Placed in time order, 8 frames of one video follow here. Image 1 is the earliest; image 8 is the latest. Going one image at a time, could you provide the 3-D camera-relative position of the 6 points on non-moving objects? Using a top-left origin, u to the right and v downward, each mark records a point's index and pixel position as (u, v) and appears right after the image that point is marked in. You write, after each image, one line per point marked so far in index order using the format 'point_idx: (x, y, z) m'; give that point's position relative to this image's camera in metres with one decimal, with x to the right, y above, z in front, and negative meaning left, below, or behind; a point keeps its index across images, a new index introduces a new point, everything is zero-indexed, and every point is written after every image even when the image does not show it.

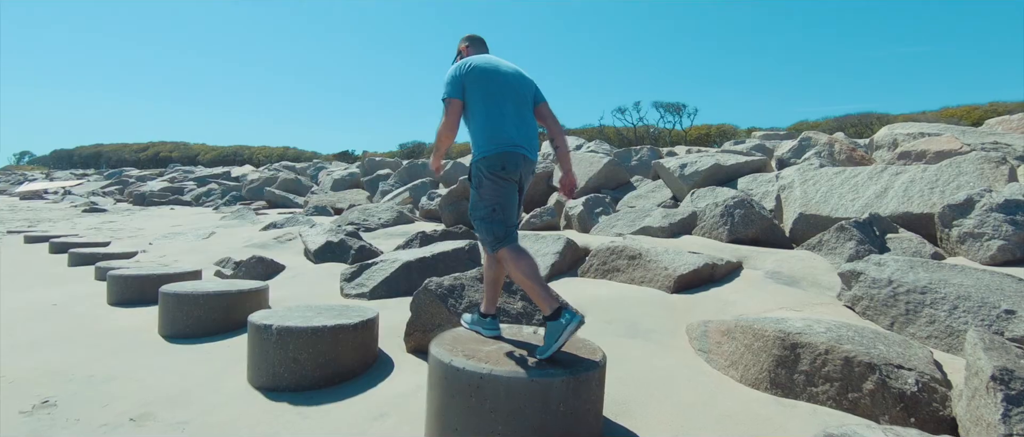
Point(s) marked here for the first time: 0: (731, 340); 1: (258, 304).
0: (+1.0, -0.6, +3.3) m
1: (-1.6, -0.5, +4.4) m
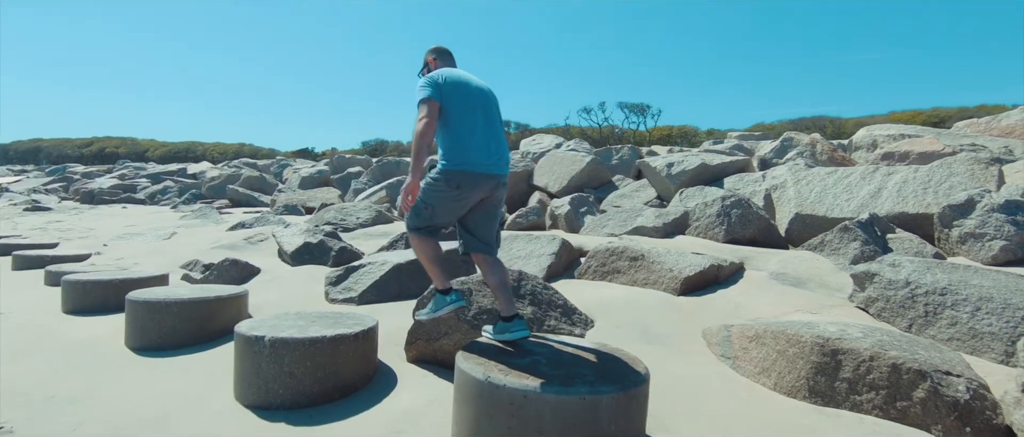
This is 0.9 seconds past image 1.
0: (+1.1, -0.6, +3.1) m
1: (-1.6, -0.5, +4.0) m
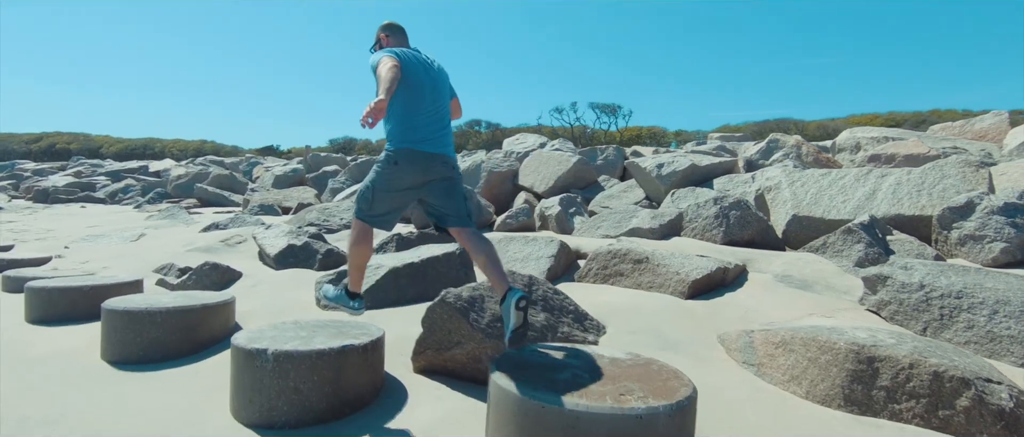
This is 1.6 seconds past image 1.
0: (+1.2, -0.6, +3.1) m
1: (-1.5, -0.5, +3.8) m
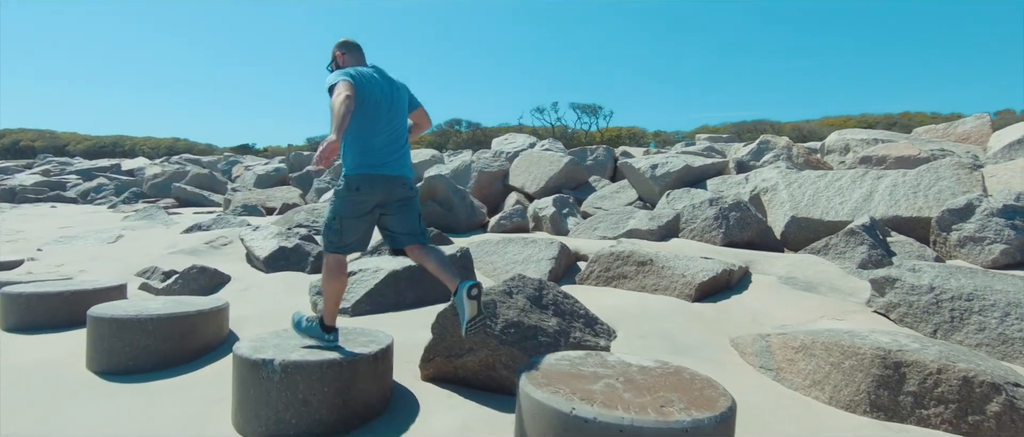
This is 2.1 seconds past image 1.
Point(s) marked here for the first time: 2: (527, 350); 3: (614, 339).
0: (+1.2, -0.6, +3.0) m
1: (-1.5, -0.5, +3.6) m
2: (+0.1, -0.6, +3.1) m
3: (+0.5, -0.6, +3.6) m
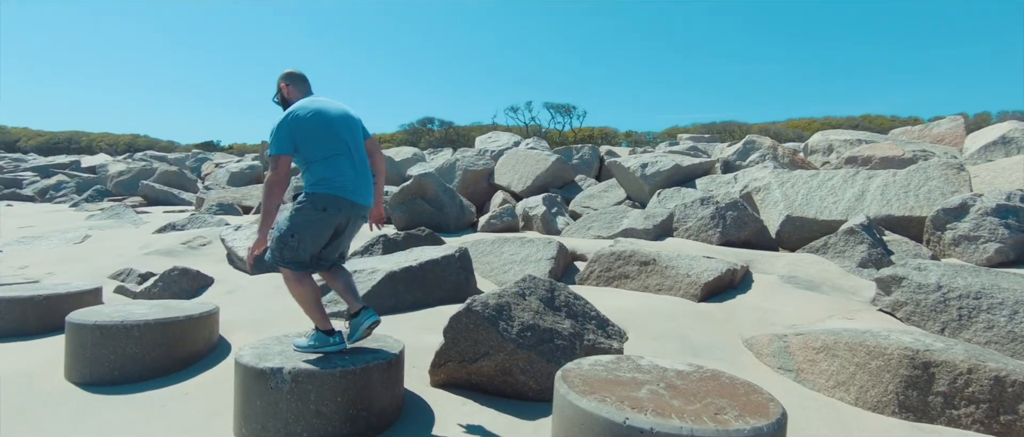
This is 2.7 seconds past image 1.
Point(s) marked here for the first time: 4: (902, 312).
0: (+1.3, -0.6, +3.0) m
1: (-1.5, -0.5, +3.4) m
2: (+0.1, -0.6, +3.0) m
3: (+0.6, -0.6, +3.5) m
4: (+2.0, -0.5, +3.7) m
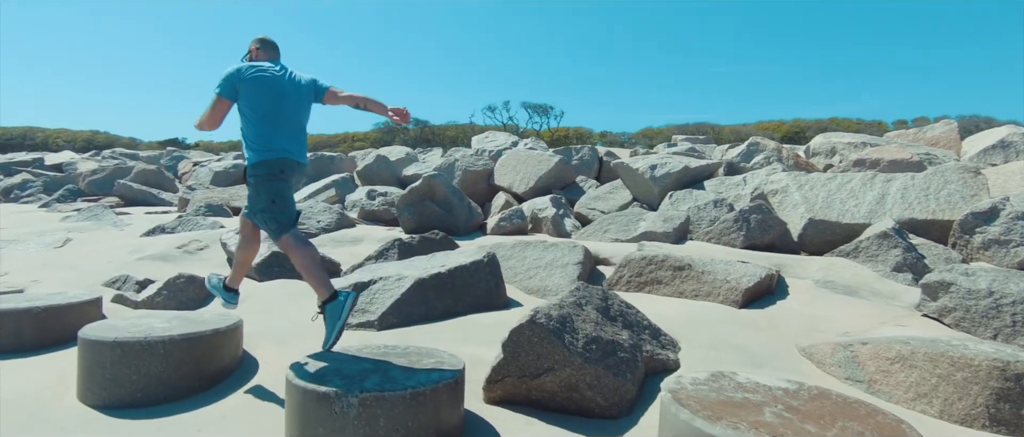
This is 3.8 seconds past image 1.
0: (+1.6, -0.6, +2.8) m
1: (-1.2, -0.6, +3.1) m
2: (+0.4, -0.6, +2.8) m
3: (+0.8, -0.6, +3.3) m
4: (+2.2, -0.5, +3.6) m
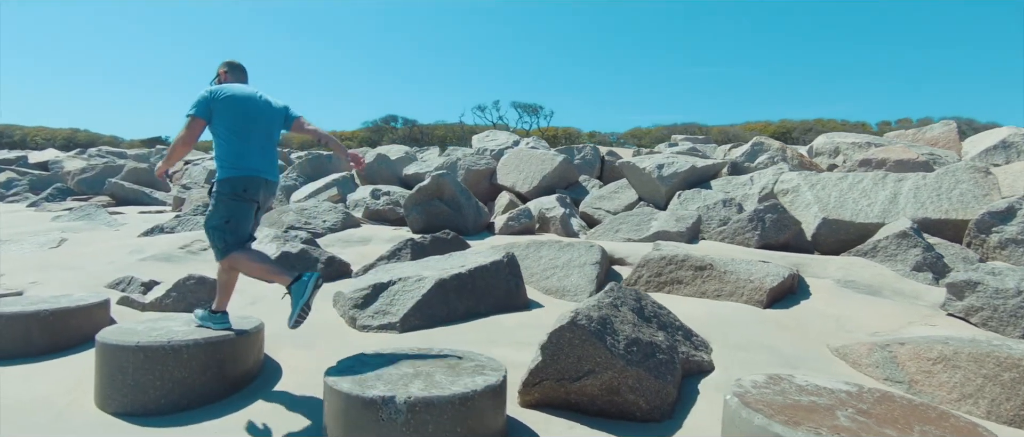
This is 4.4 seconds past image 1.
0: (+1.7, -0.6, +2.8) m
1: (-1.1, -0.6, +3.0) m
2: (+0.5, -0.6, +2.8) m
3: (+0.9, -0.6, +3.3) m
4: (+2.4, -0.5, +3.6) m
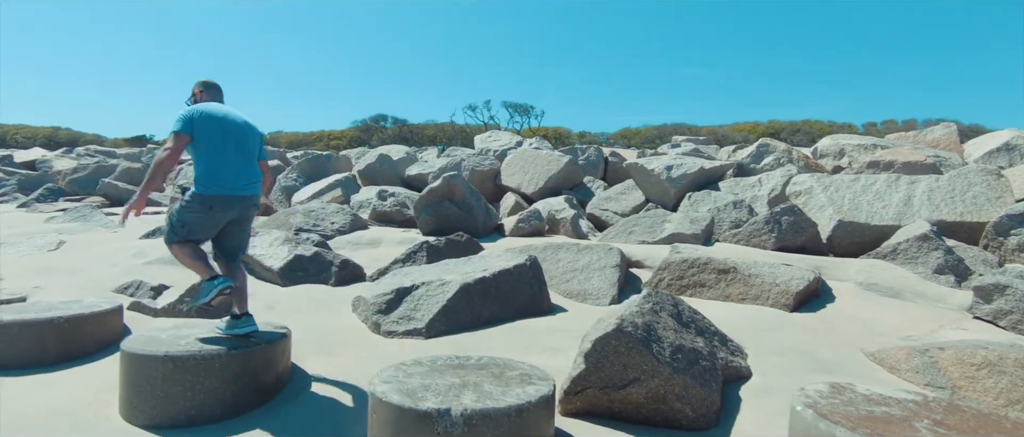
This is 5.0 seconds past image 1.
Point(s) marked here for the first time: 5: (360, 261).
0: (+1.9, -0.6, +2.8) m
1: (-0.9, -0.6, +2.9) m
2: (+0.7, -0.6, +2.7) m
3: (+1.1, -0.6, +3.2) m
4: (+2.5, -0.5, +3.6) m
5: (-1.0, -0.3, +4.5) m
